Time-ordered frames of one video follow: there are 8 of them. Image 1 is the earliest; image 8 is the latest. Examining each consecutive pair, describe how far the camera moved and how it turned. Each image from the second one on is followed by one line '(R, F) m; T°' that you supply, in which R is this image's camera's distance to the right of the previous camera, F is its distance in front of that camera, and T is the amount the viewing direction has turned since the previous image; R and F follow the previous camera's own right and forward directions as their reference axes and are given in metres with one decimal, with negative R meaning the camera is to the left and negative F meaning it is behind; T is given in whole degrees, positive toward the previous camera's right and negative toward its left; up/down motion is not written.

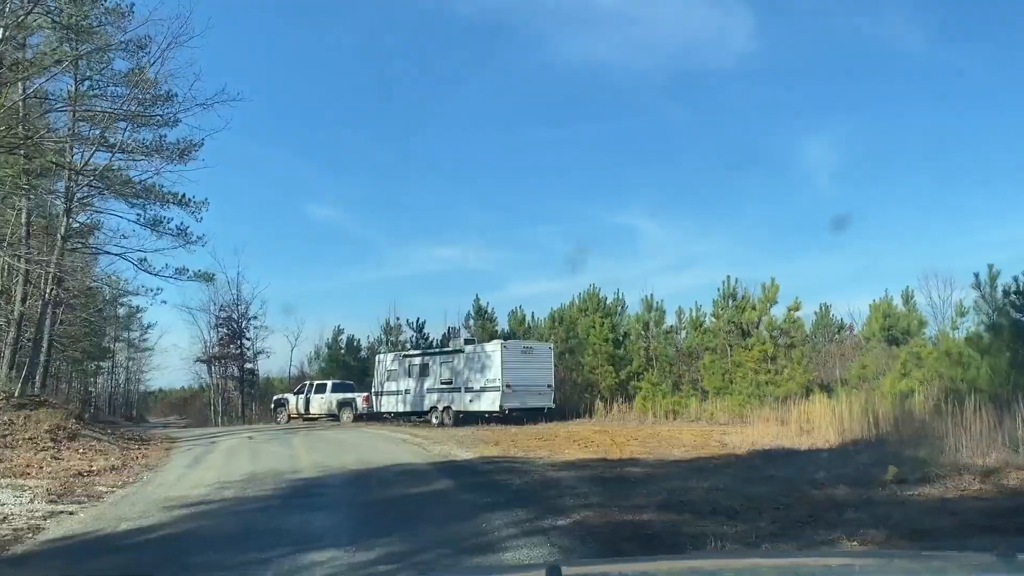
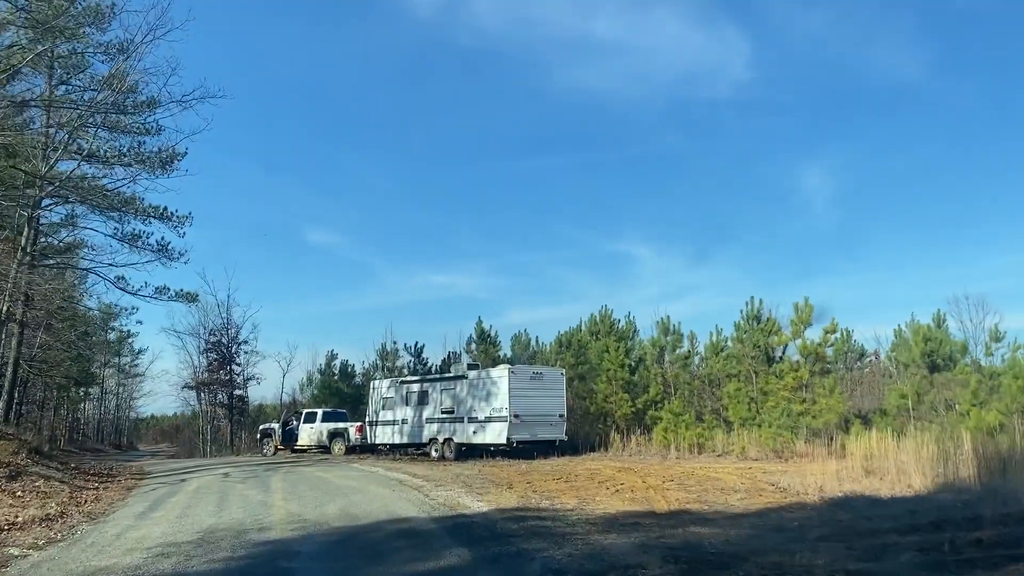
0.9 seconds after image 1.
(-0.3, +2.3) m; 0°
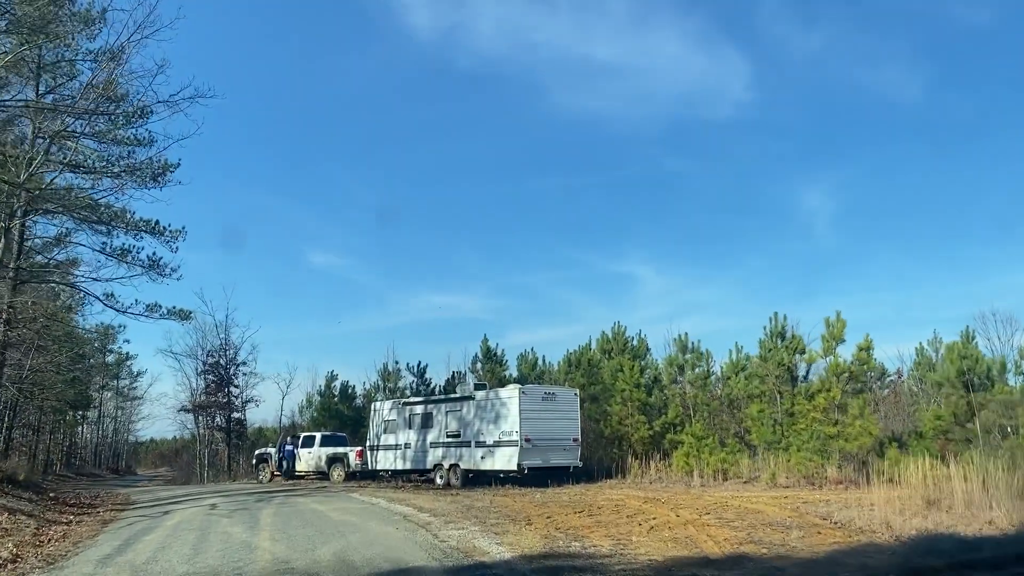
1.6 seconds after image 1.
(-0.2, +1.4) m; 0°
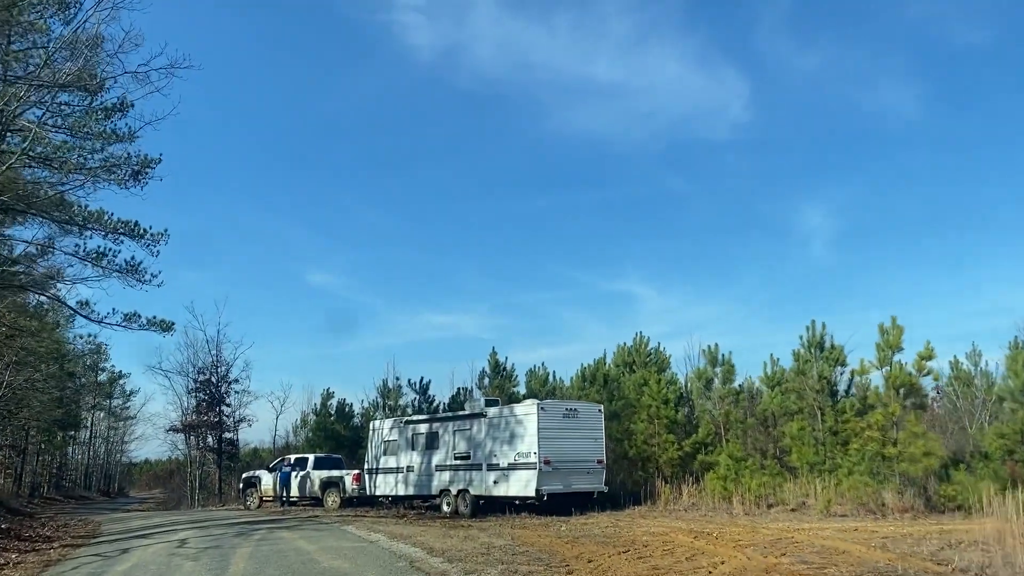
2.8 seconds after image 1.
(-0.4, +2.4) m; 0°
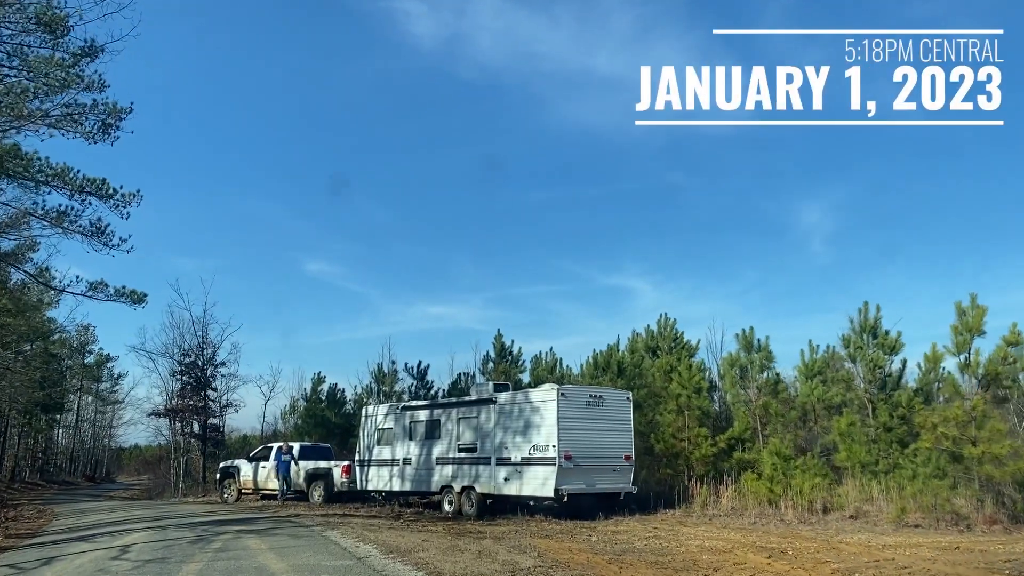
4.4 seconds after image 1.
(-0.4, +2.7) m; 0°
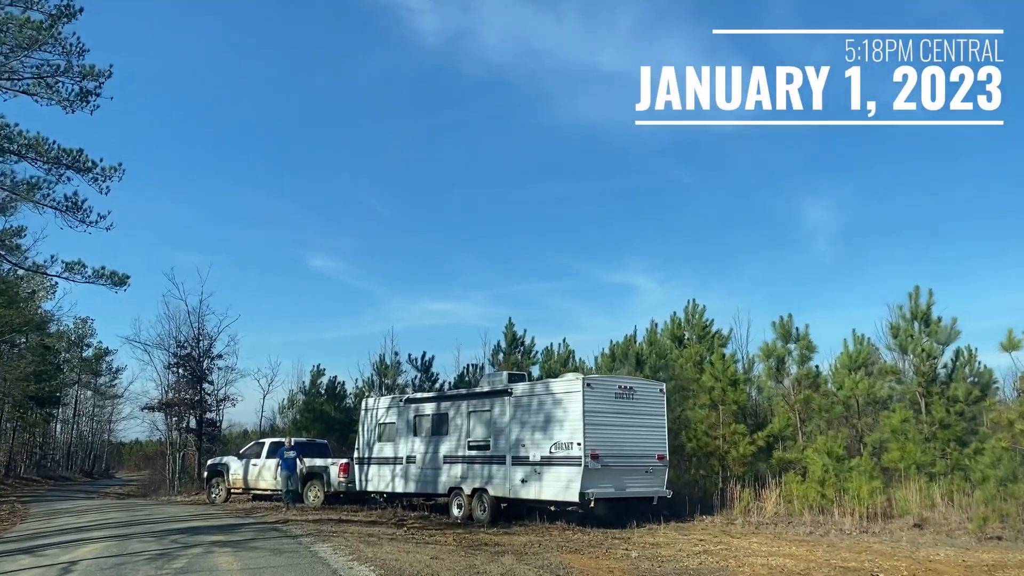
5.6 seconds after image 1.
(-0.3, +2.0) m; 0°
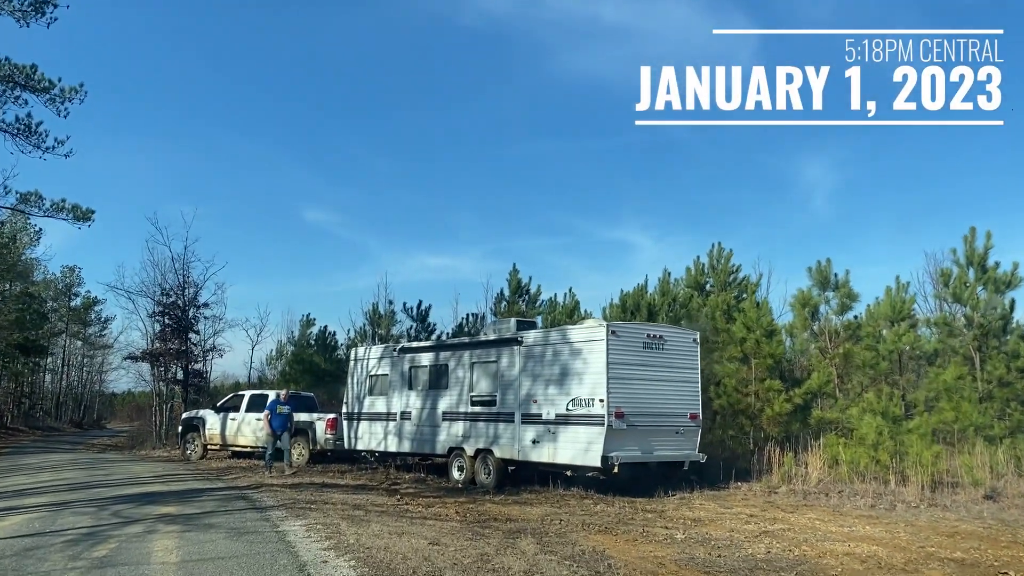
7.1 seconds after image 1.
(-0.3, +2.1) m; 0°
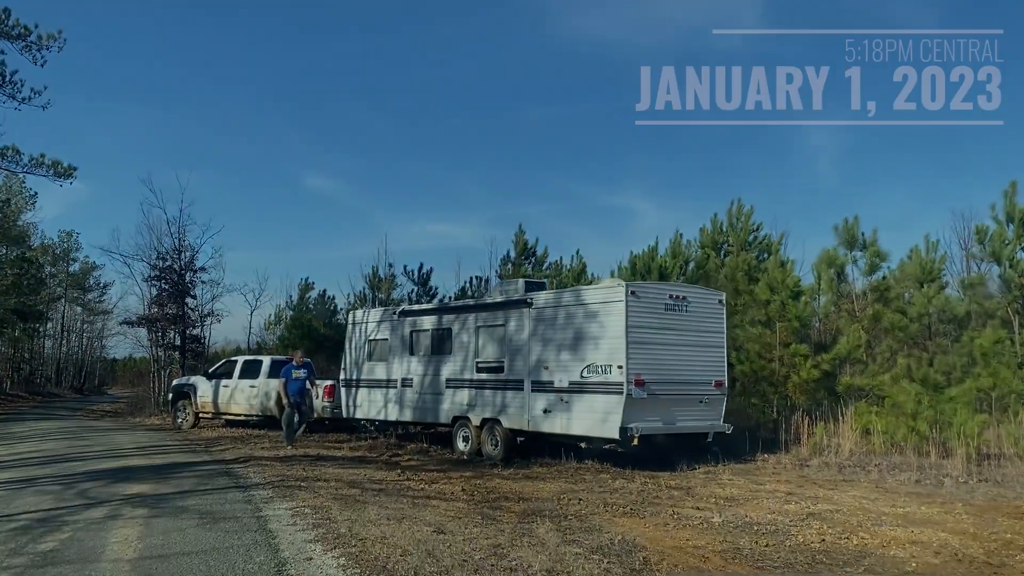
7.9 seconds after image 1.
(-0.1, +1.1) m; 0°
